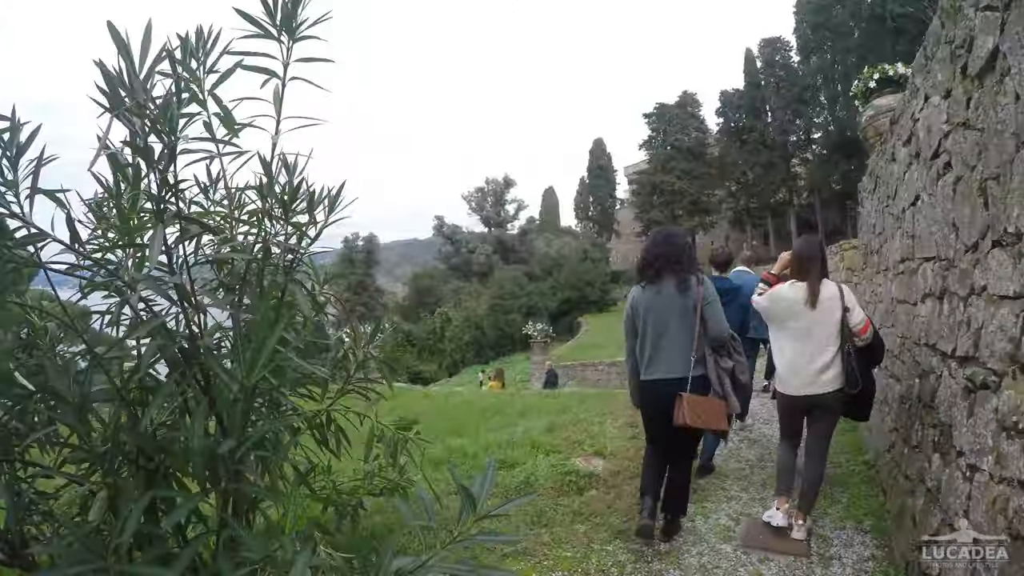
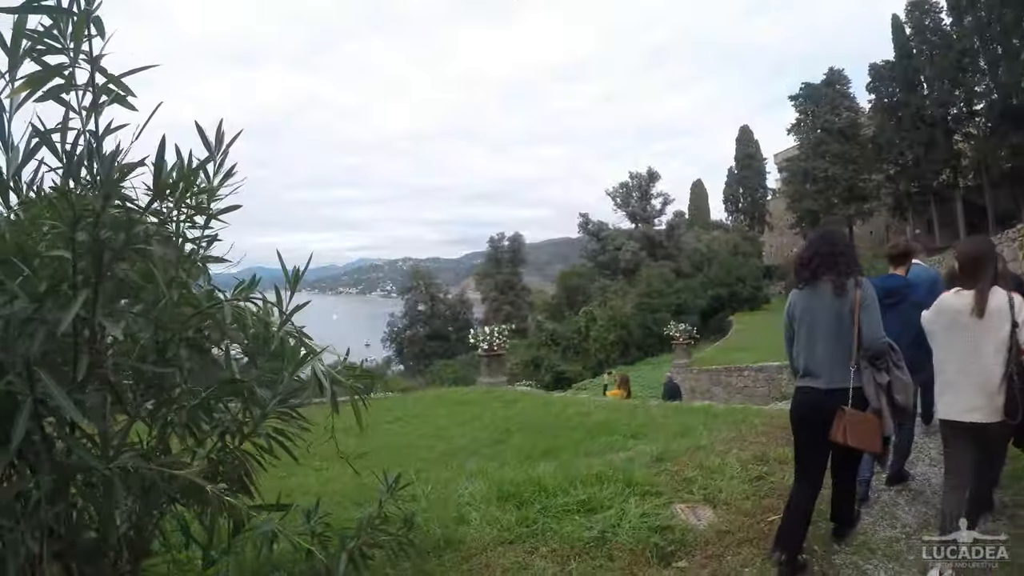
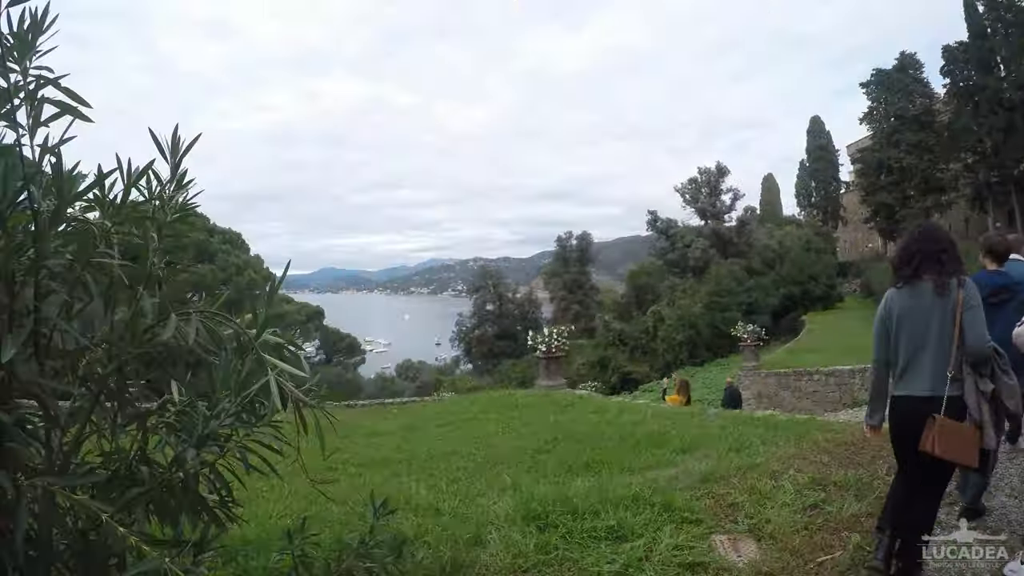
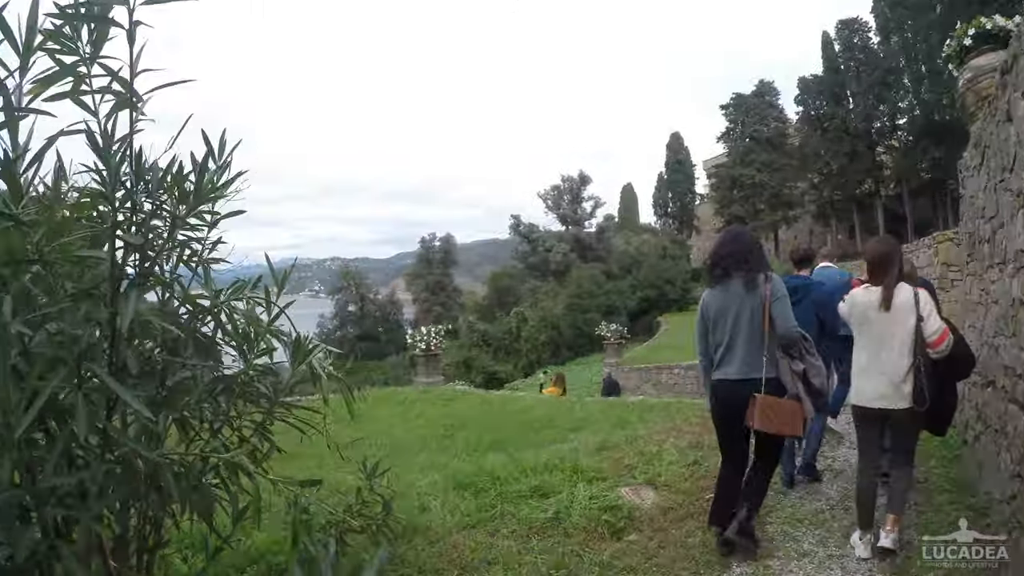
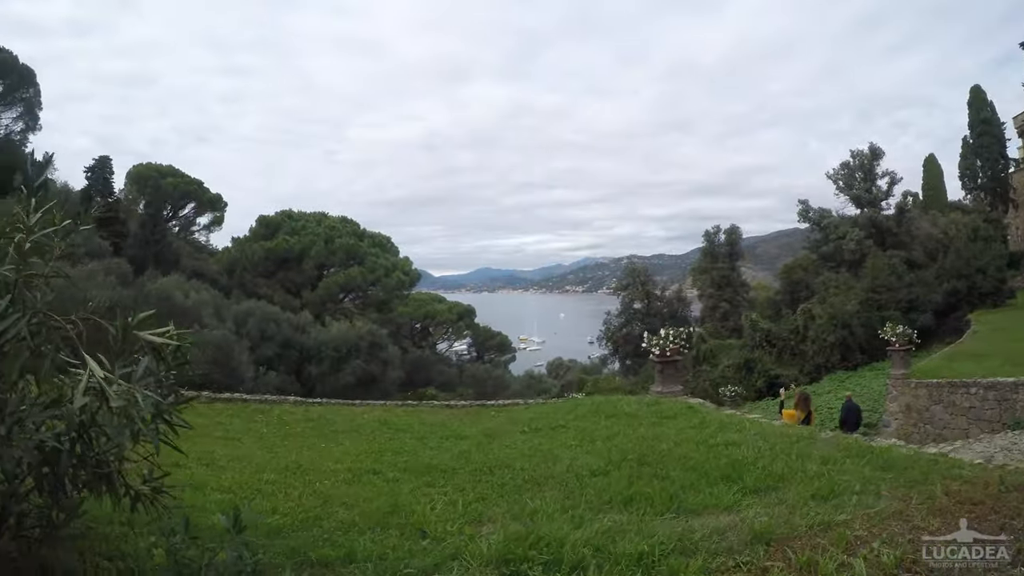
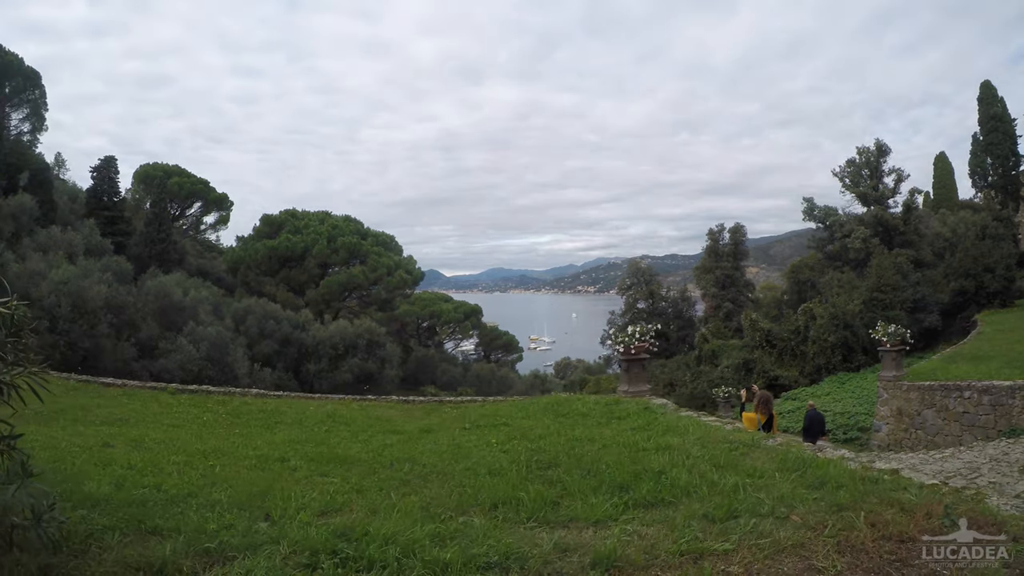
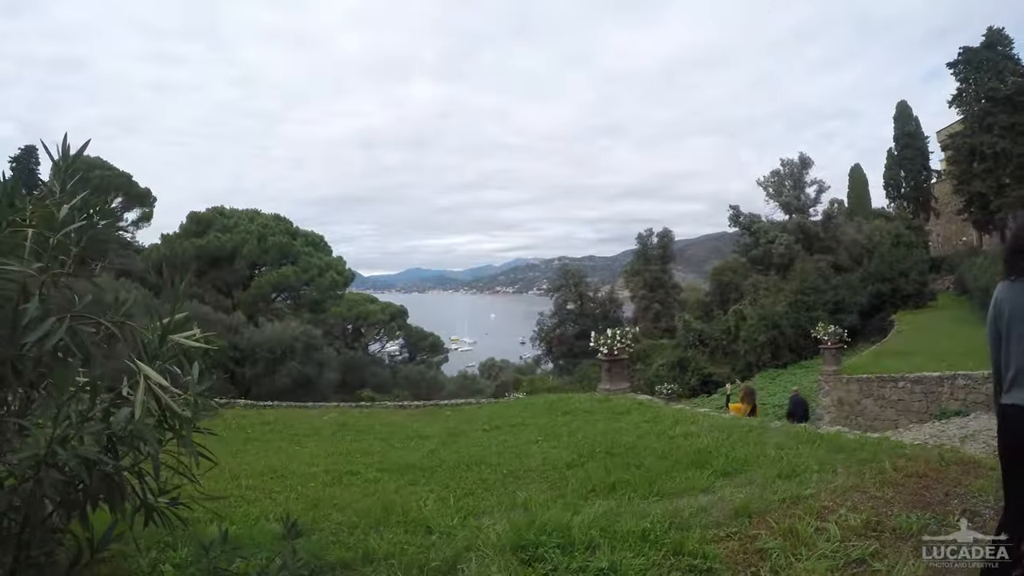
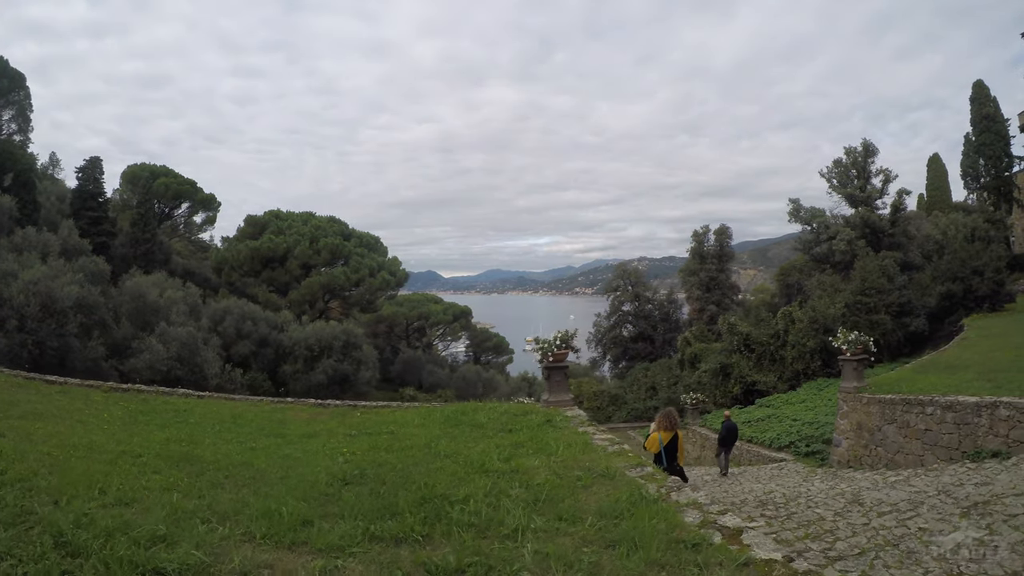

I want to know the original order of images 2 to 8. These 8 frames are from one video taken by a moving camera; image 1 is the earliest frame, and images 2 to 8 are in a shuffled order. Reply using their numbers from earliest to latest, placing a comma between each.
4, 2, 3, 7, 5, 6, 8
